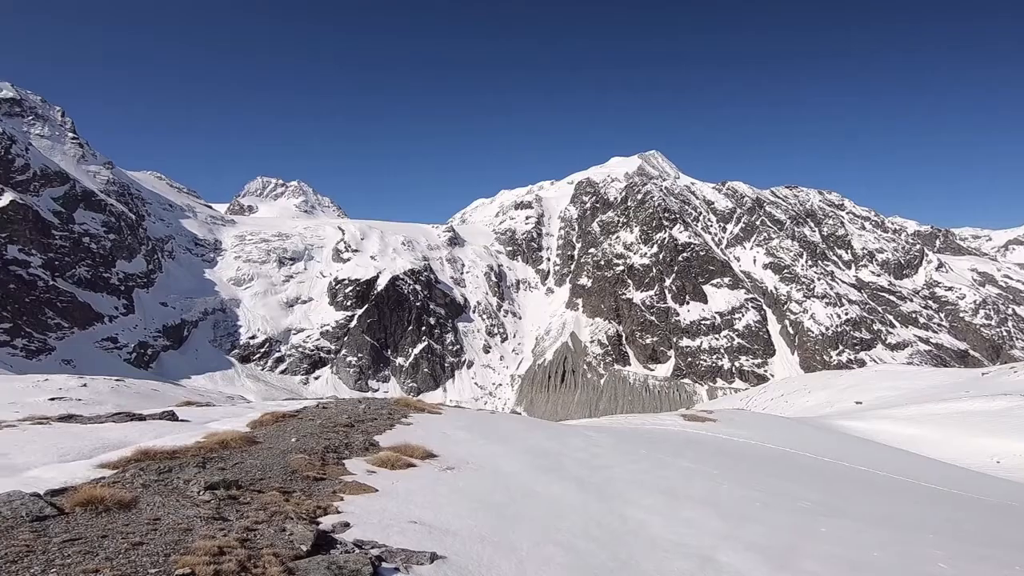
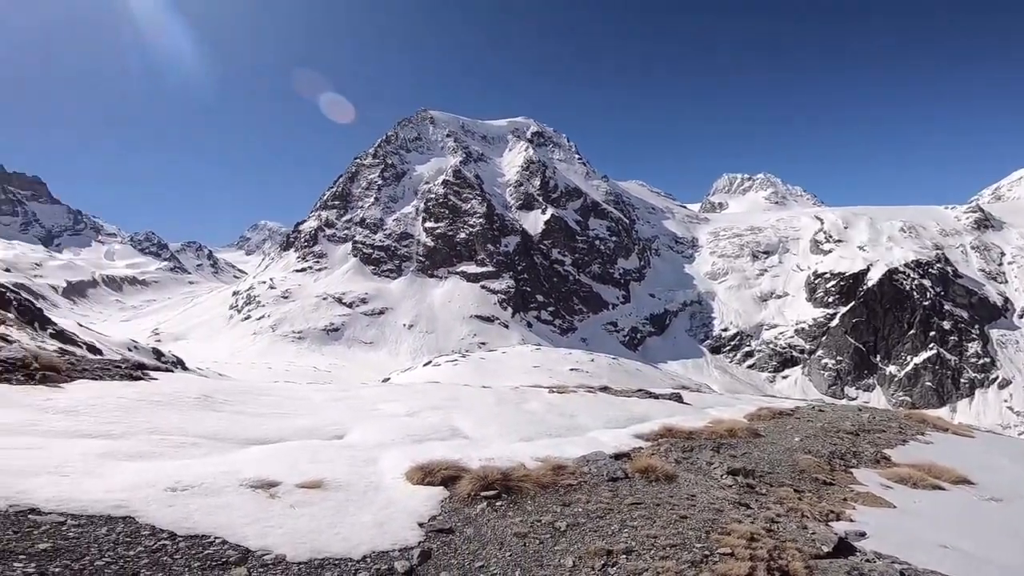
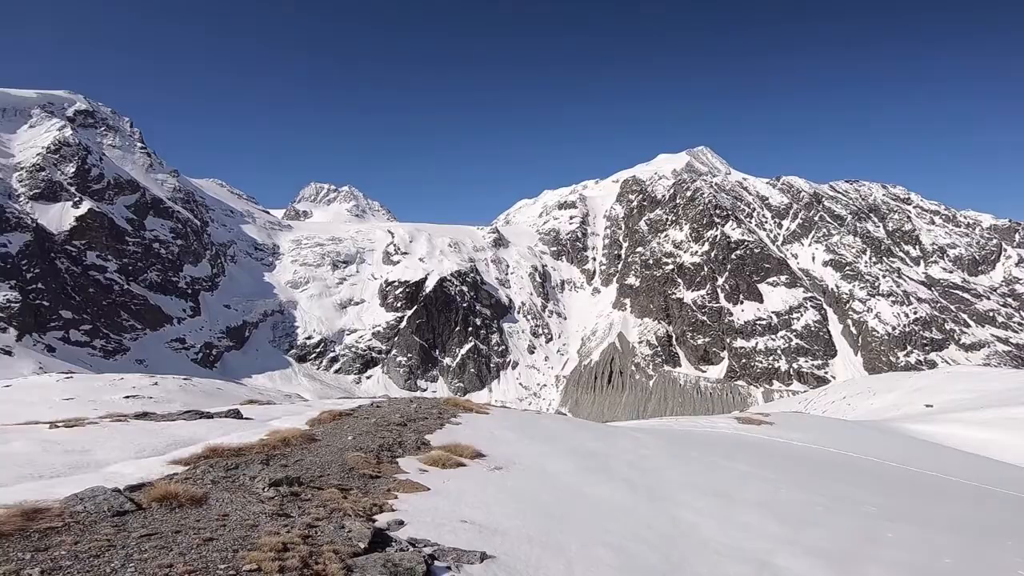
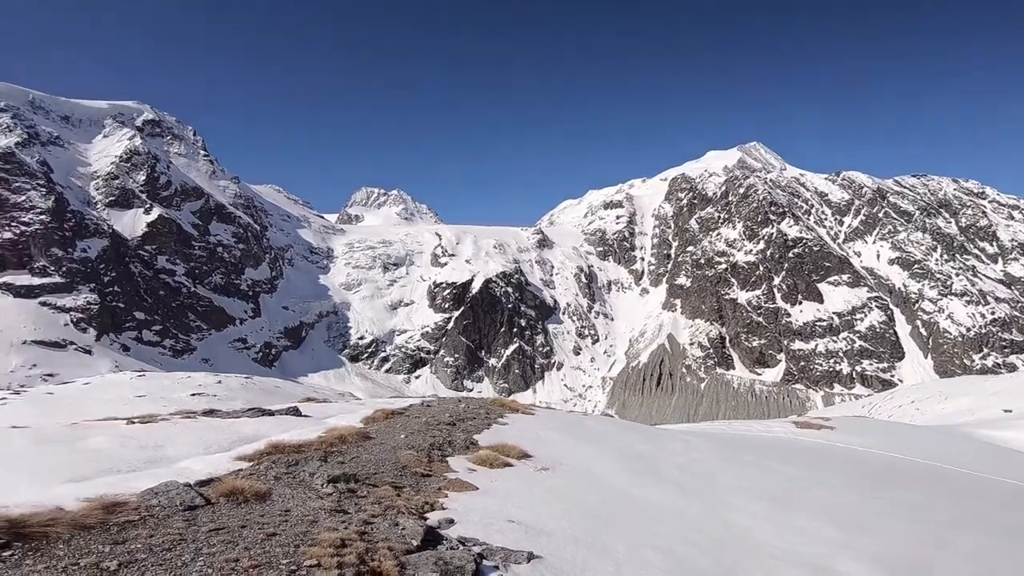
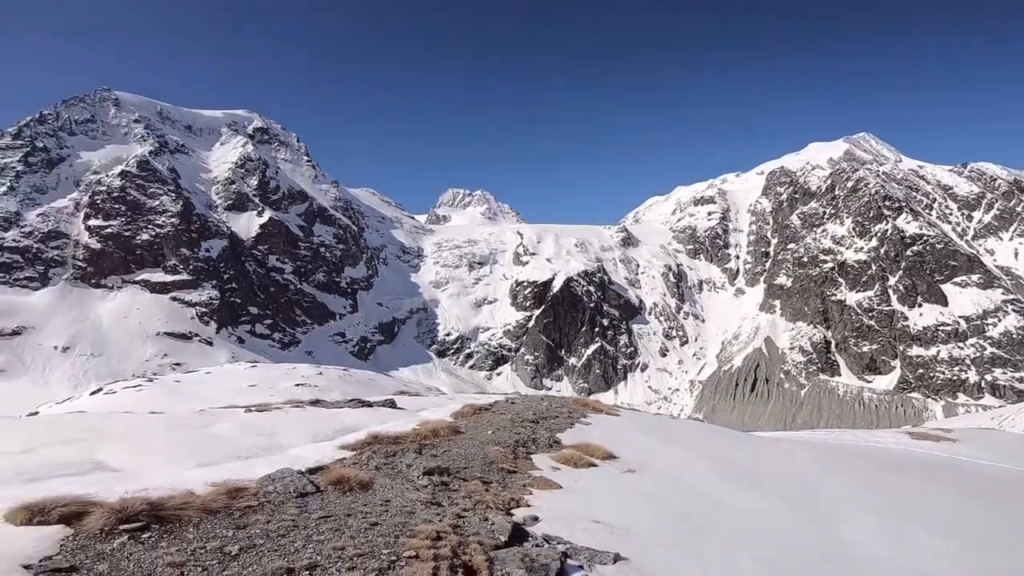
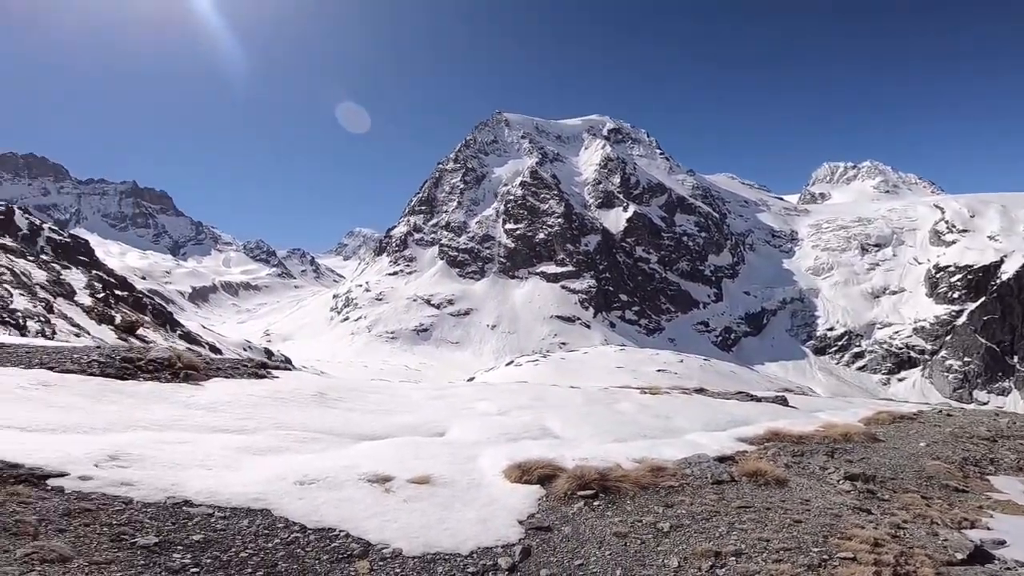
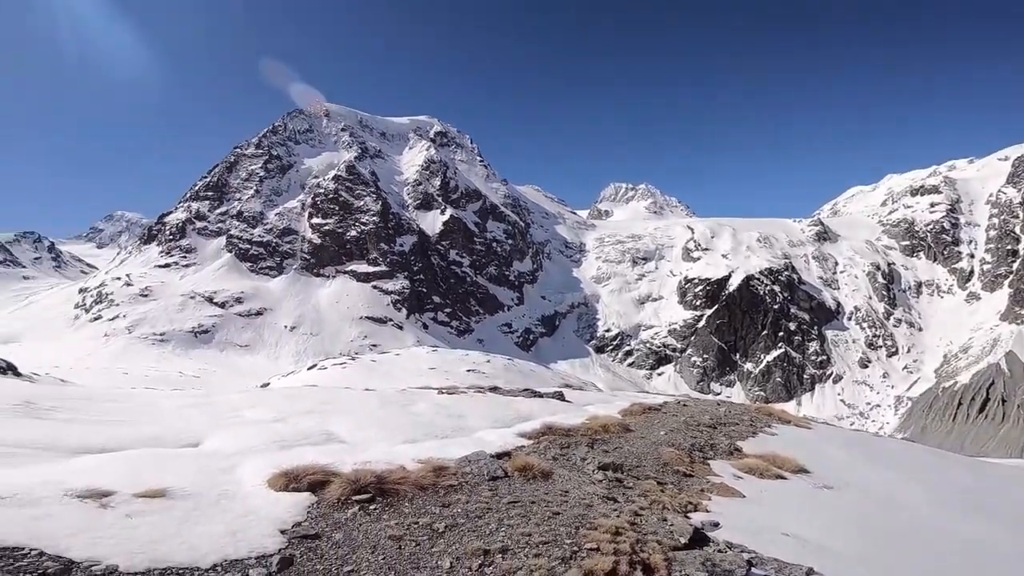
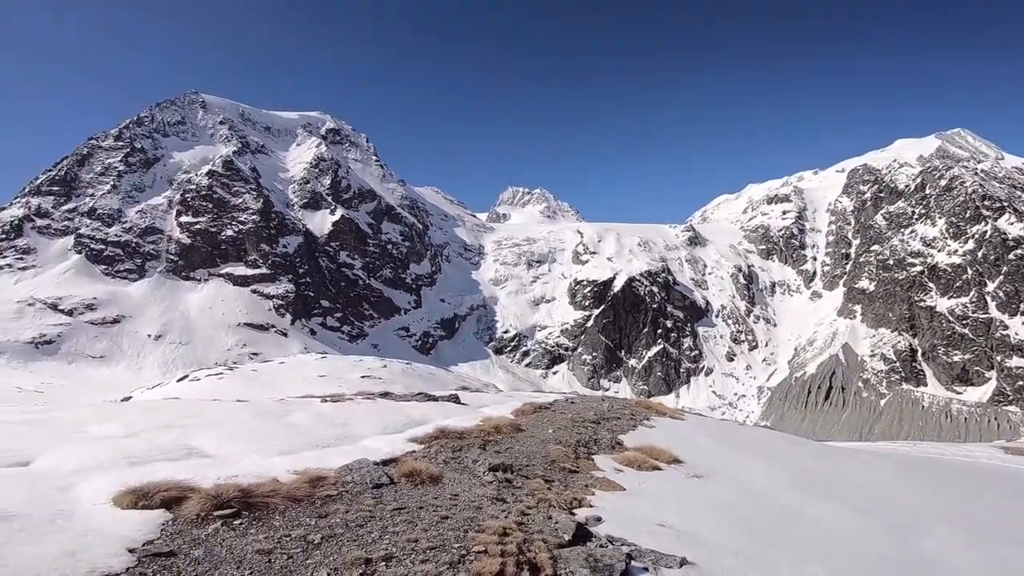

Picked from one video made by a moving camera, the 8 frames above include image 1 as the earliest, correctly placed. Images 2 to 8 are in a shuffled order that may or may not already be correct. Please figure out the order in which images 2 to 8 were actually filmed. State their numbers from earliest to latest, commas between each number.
3, 4, 5, 8, 7, 2, 6
